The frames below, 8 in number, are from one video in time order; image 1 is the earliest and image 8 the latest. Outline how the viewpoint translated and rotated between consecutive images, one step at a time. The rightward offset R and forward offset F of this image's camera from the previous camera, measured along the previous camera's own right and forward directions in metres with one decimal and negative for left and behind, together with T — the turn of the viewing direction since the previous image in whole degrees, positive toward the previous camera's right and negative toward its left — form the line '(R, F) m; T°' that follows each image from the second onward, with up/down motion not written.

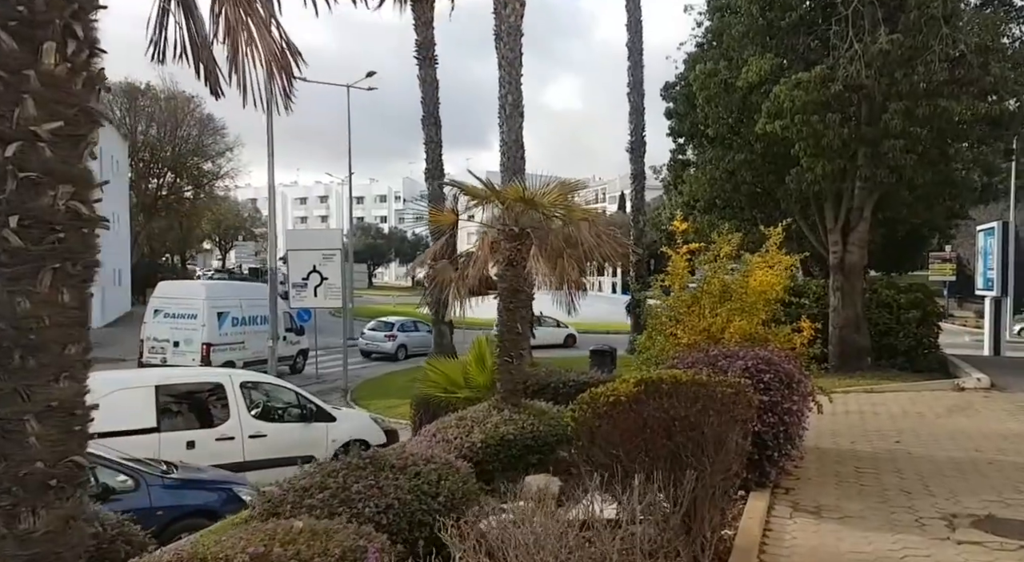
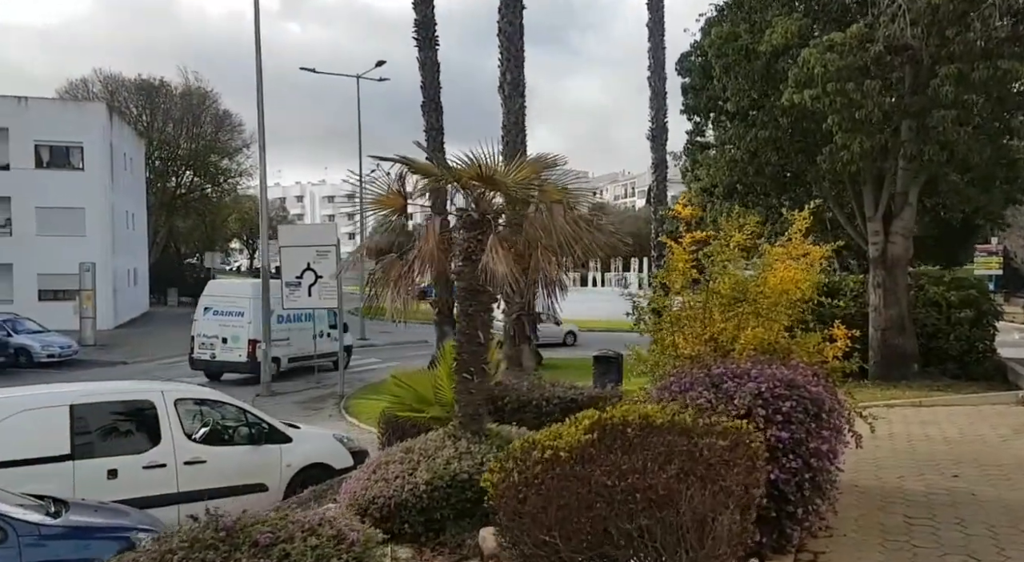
(+0.6, +1.8) m; -2°
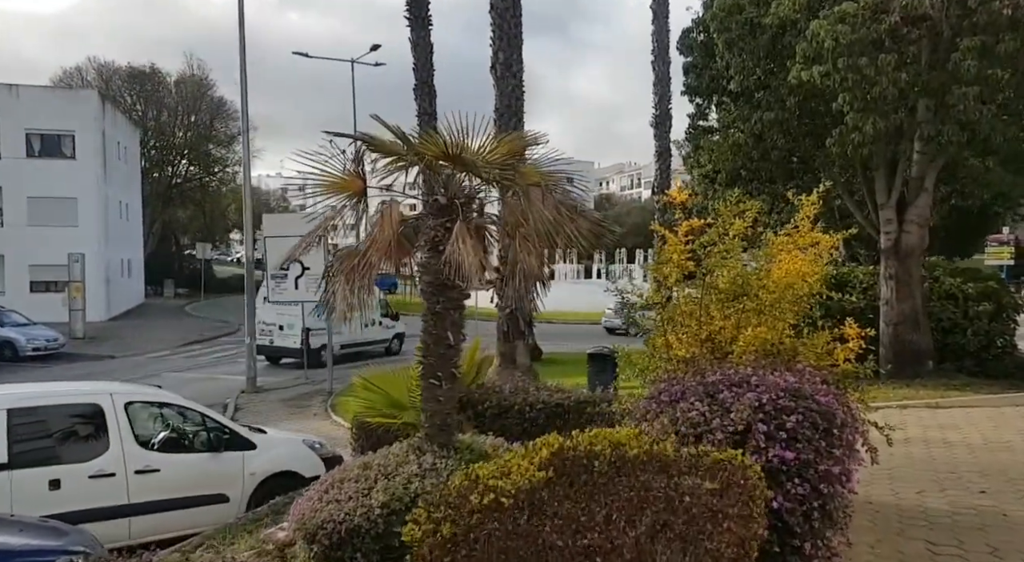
(+0.2, +0.9) m; 0°
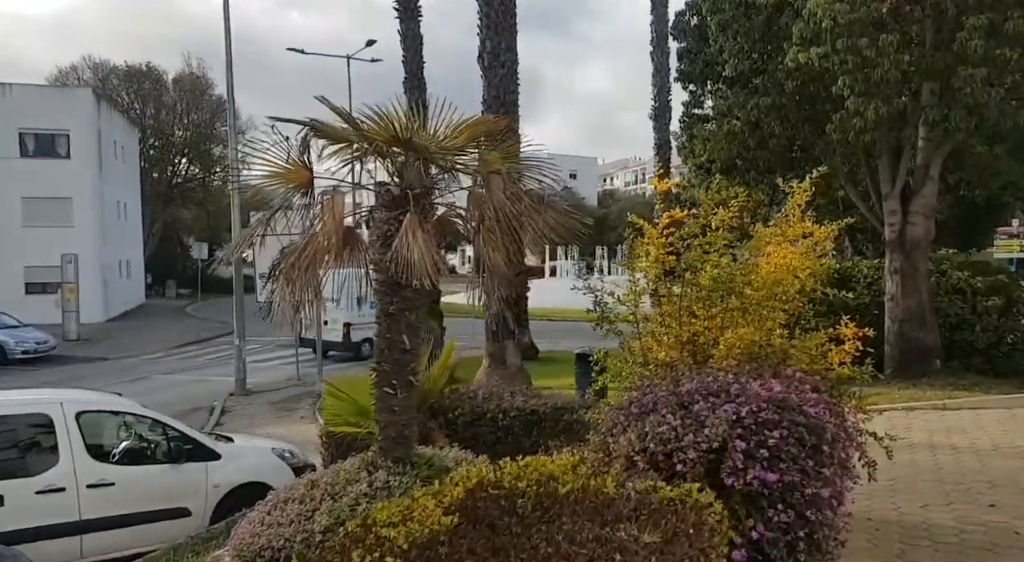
(+0.3, +0.6) m; 0°
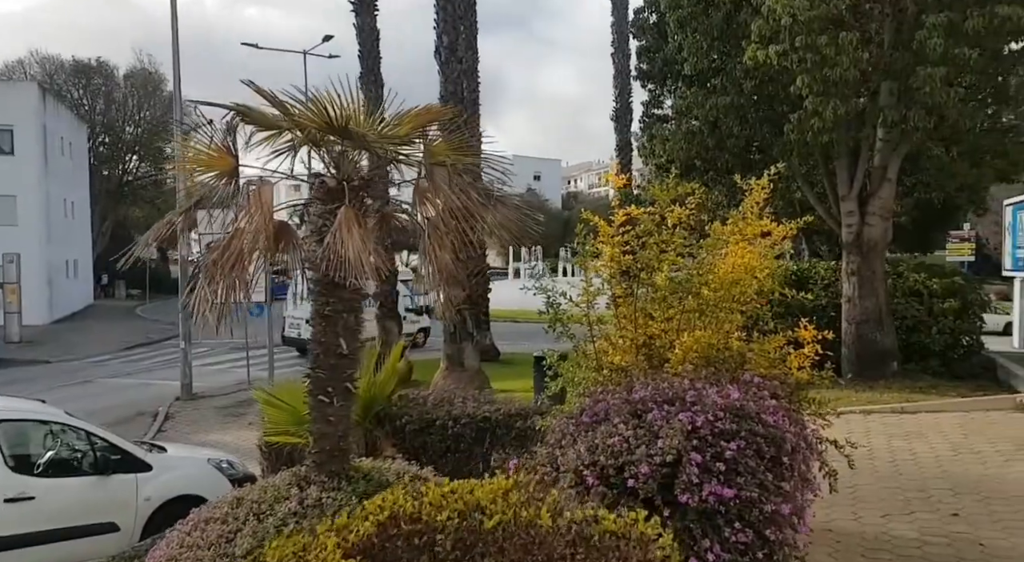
(+0.1, +0.4) m; +2°
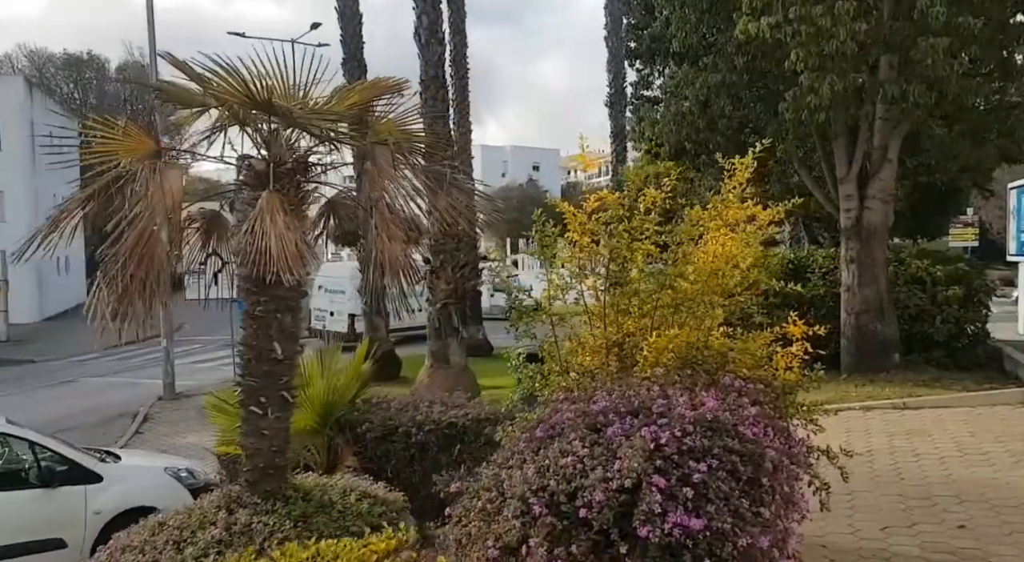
(+0.3, +0.6) m; 0°
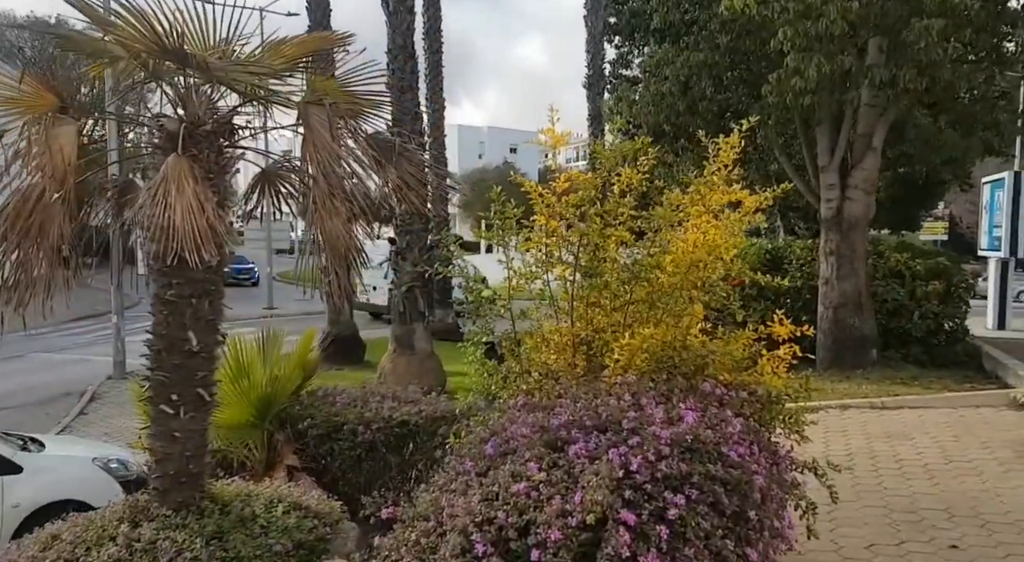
(+0.1, +0.6) m; +2°
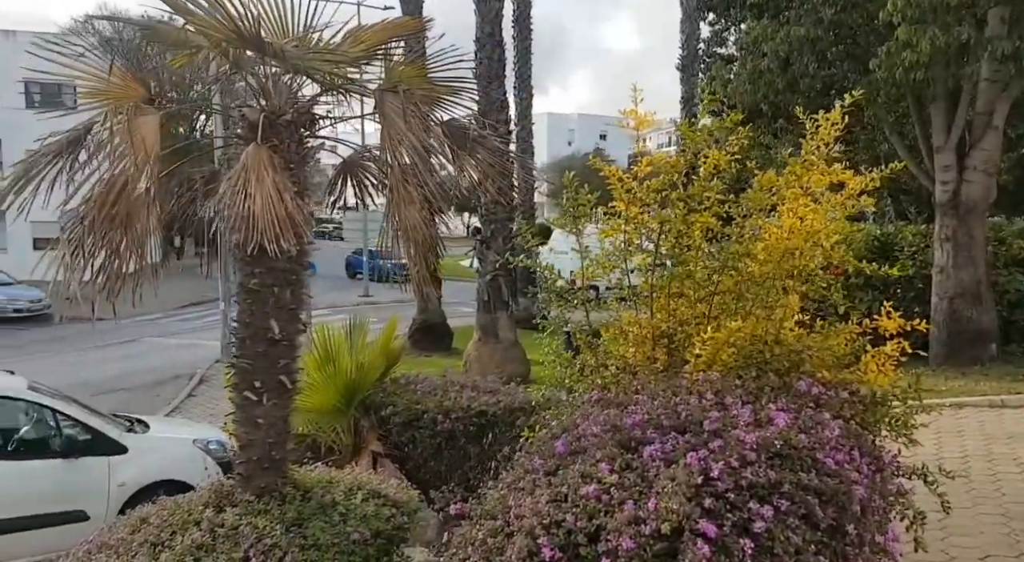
(+0.1, +0.2) m; -6°
